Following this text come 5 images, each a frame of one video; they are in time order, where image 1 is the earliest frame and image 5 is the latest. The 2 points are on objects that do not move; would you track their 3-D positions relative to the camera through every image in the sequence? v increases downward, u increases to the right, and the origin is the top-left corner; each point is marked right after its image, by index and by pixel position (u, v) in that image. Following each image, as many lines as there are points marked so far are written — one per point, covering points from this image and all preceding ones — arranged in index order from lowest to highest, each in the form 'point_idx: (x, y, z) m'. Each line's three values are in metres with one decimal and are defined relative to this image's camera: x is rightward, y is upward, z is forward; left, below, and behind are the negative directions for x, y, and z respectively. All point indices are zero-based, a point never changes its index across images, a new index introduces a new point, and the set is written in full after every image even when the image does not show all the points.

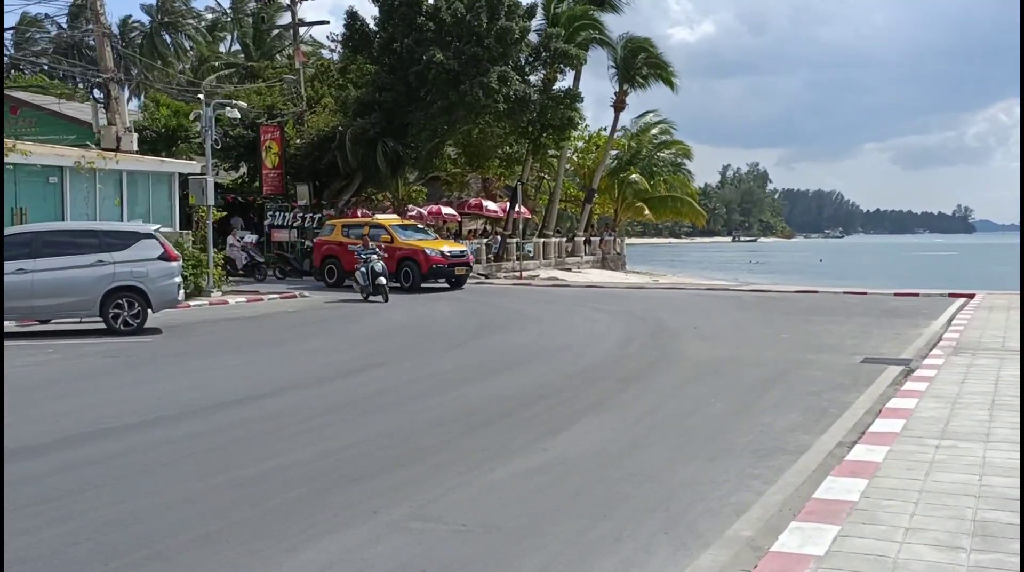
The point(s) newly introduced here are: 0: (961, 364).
0: (+4.5, -0.8, +11.0) m
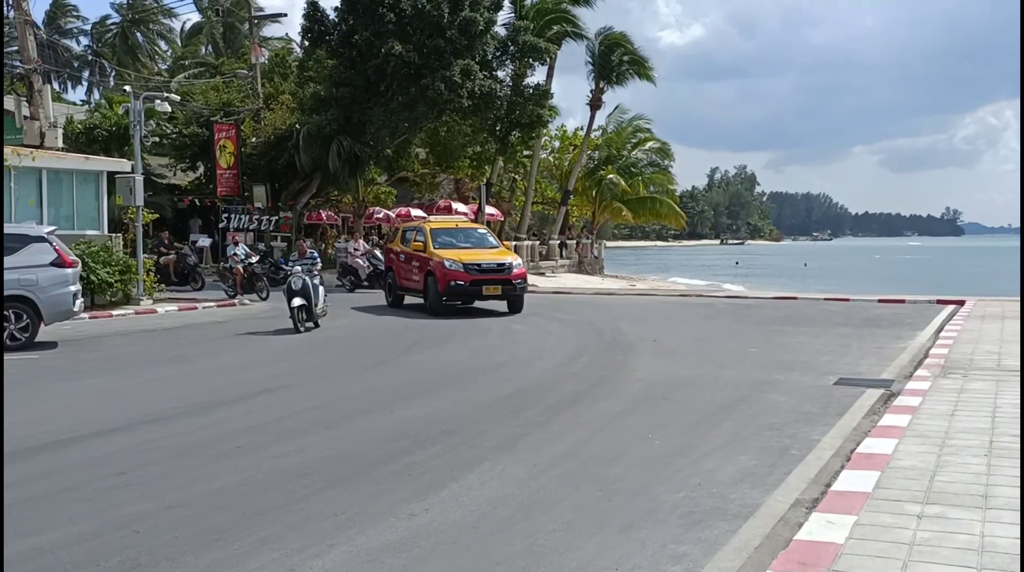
0: (+3.7, -0.9, +9.4) m
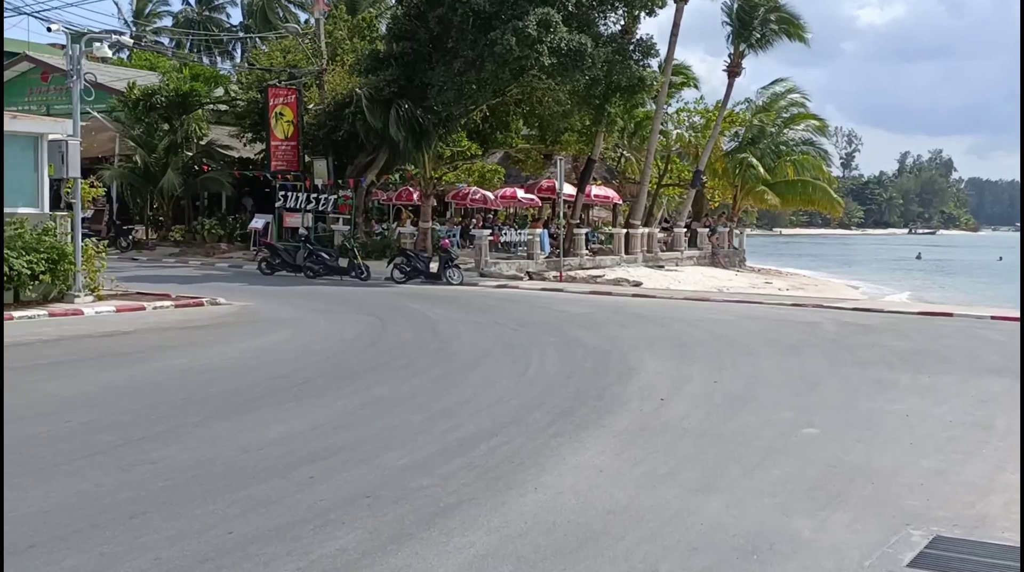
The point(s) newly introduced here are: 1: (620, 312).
0: (+2.2, -1.2, +3.5) m
1: (+1.6, -0.4, +16.1) m
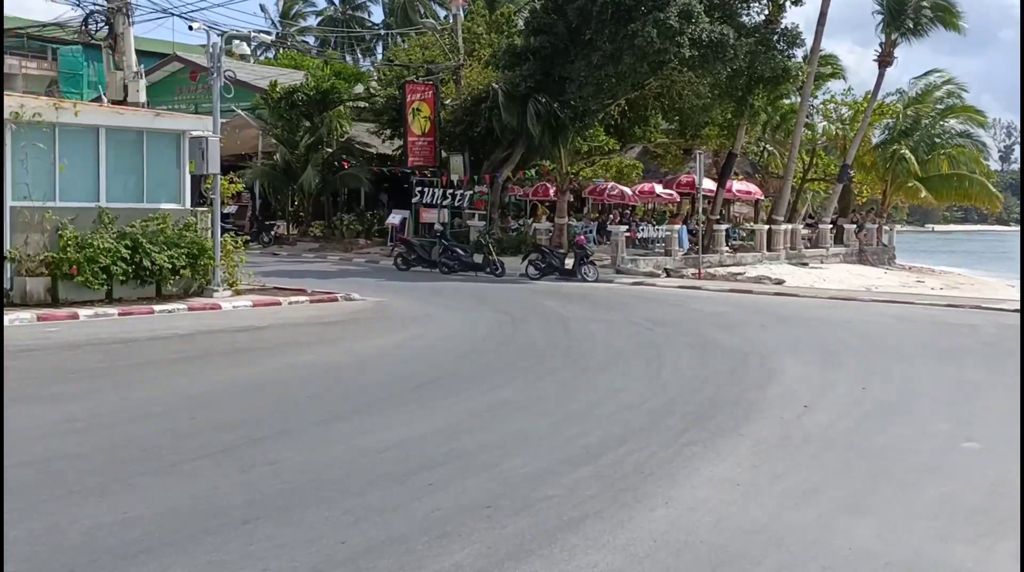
0: (+2.5, -1.2, +2.9) m
1: (+3.4, -0.4, +15.5) m
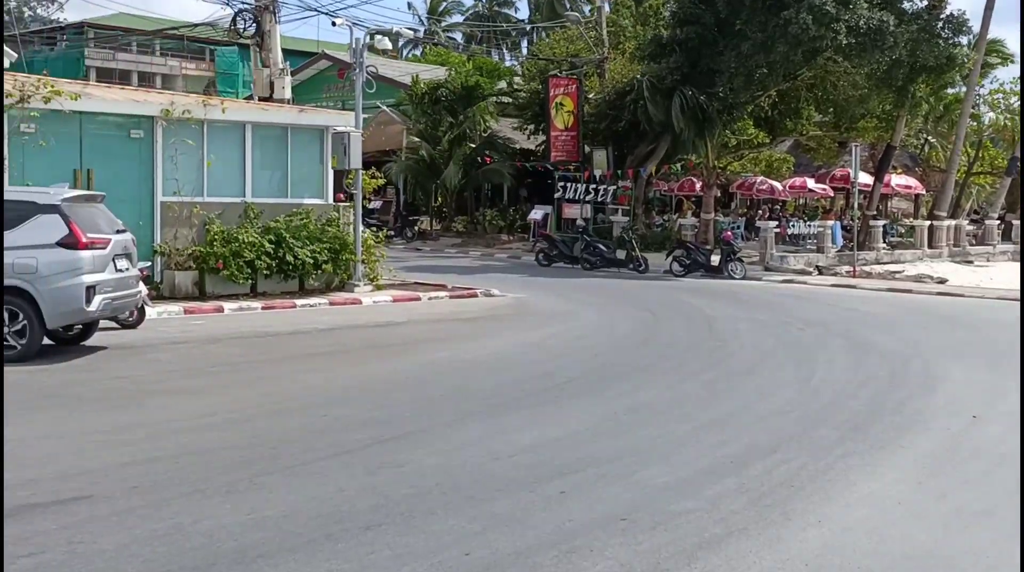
0: (+2.8, -1.2, +2.2) m
1: (+5.3, -0.4, +14.5) m
